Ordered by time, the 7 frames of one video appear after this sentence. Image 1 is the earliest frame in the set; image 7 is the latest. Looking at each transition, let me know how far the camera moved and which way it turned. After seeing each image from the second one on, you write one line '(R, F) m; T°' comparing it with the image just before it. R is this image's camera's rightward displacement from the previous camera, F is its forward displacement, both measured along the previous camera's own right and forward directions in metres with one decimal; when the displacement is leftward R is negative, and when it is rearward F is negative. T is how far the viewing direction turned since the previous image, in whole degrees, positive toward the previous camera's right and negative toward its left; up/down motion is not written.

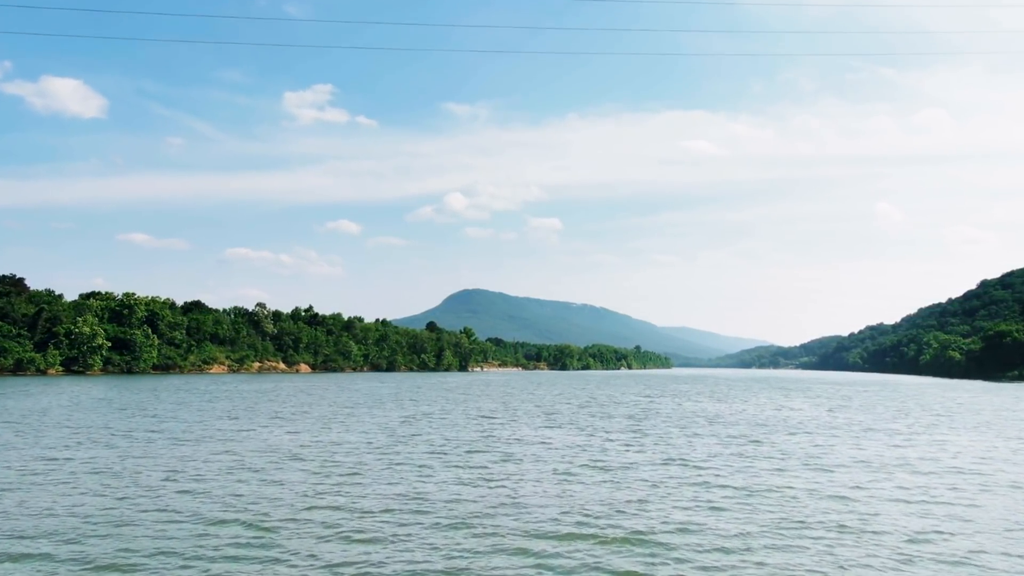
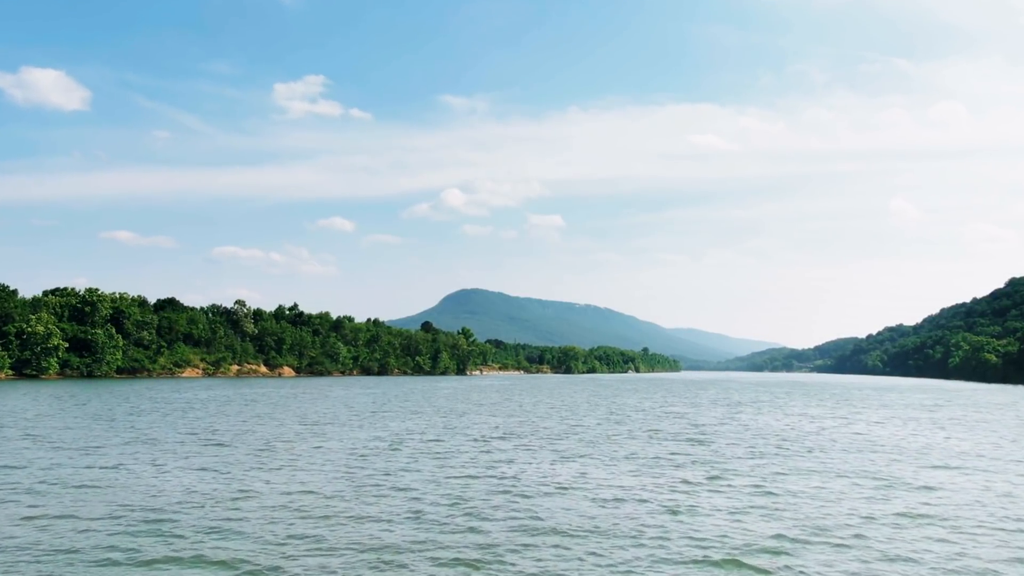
(-1.5, +26.2) m; 0°
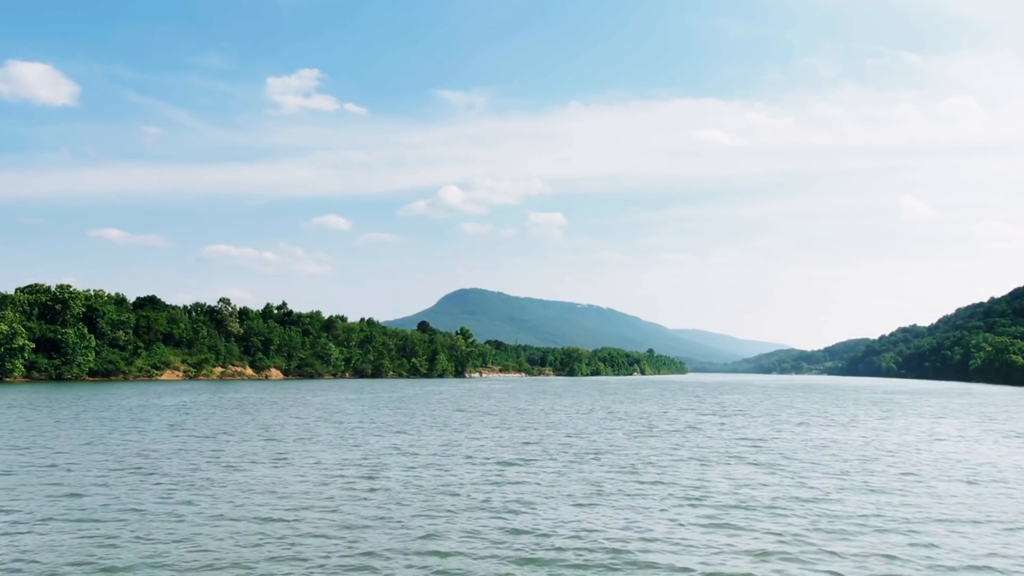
(-1.2, +17.1) m; 0°
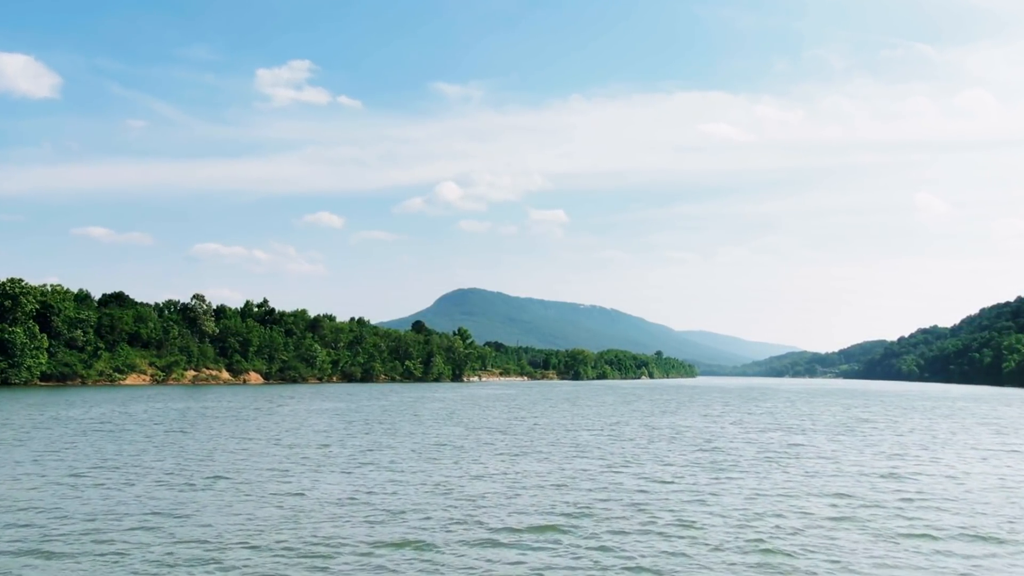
(-1.7, +24.4) m; 0°
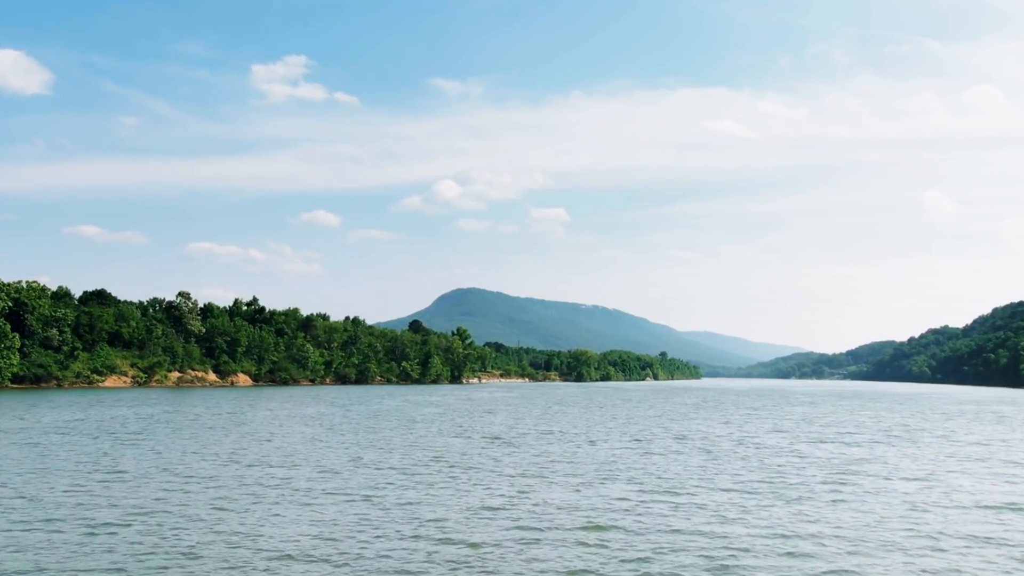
(-0.8, +12.0) m; 0°
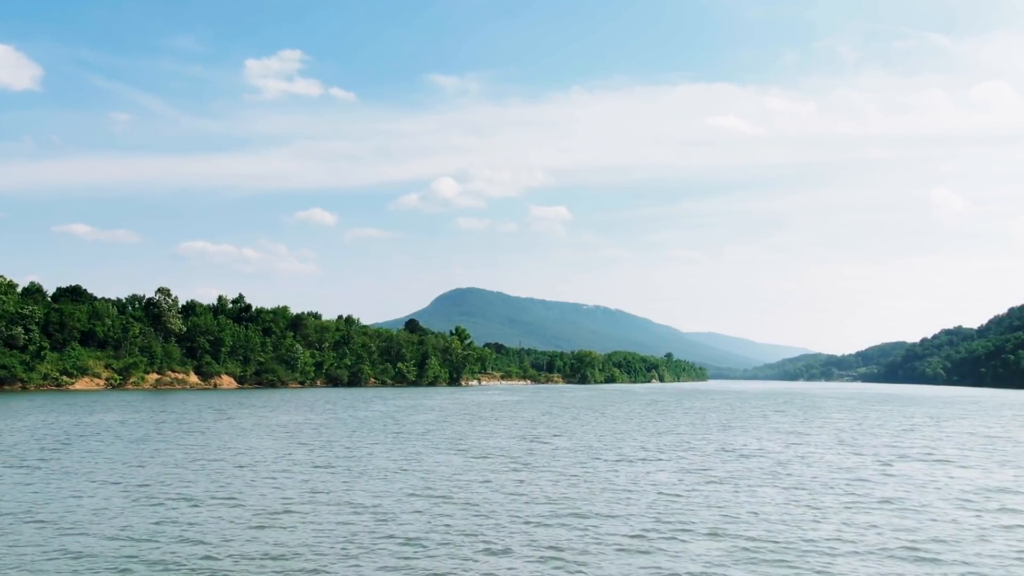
(-1.0, +14.7) m; 0°
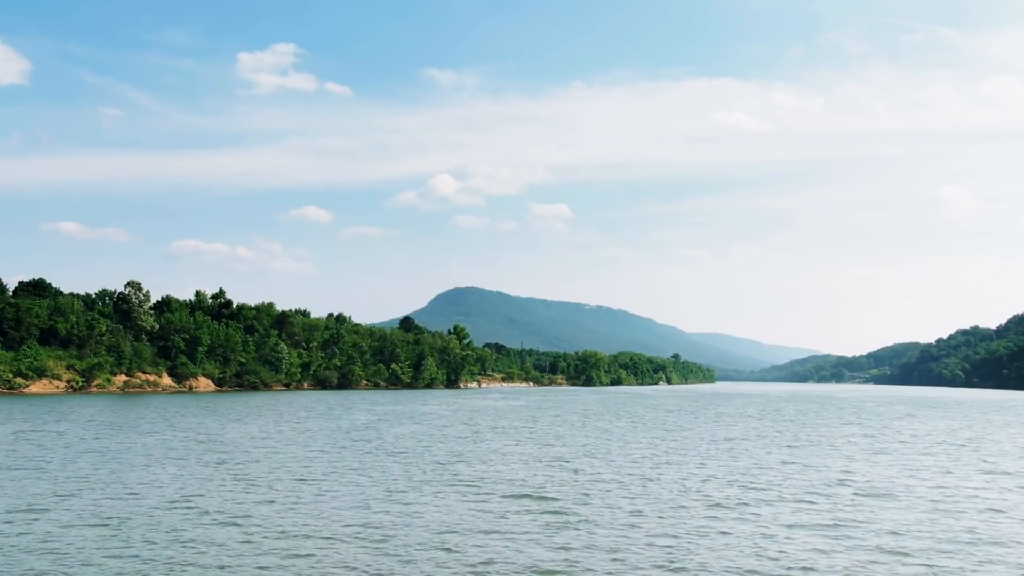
(-1.4, +18.1) m; 0°
